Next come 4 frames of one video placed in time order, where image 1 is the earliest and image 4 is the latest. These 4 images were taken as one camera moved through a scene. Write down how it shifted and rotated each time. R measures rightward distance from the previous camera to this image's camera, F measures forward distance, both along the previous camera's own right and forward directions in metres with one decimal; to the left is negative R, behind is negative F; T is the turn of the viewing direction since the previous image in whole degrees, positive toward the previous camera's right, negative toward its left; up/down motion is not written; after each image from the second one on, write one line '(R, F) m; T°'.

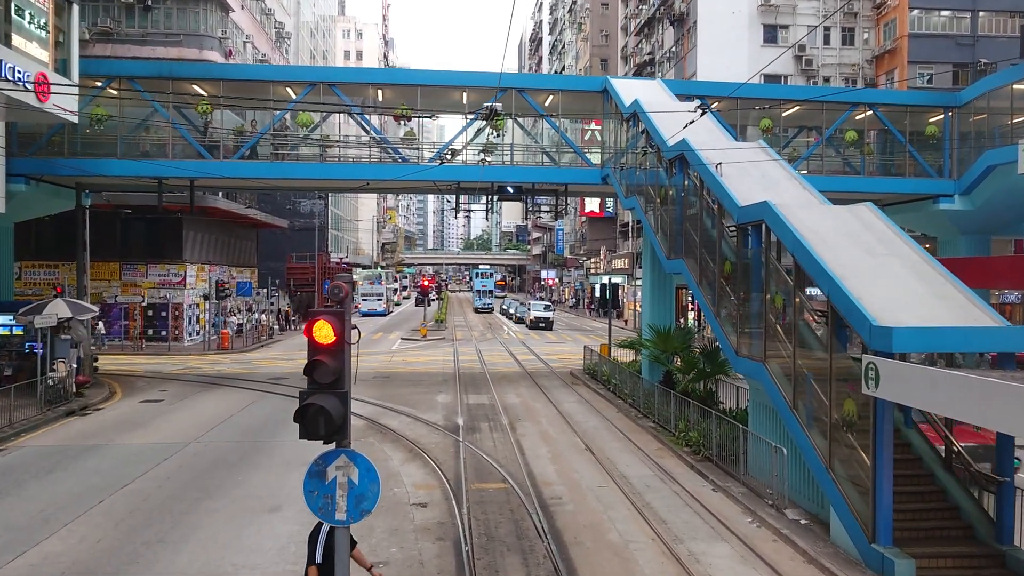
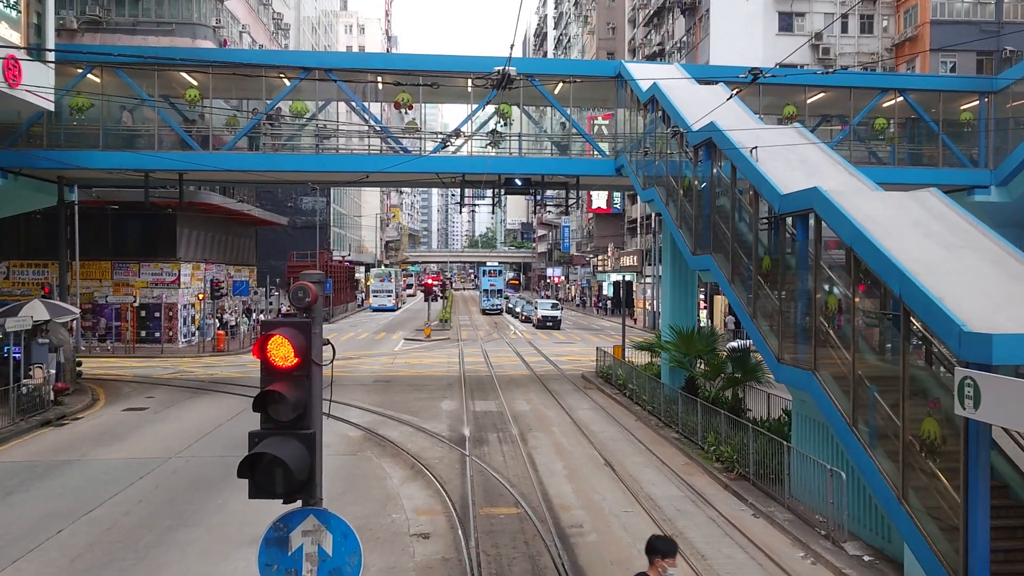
(-0.1, +1.3) m; 0°
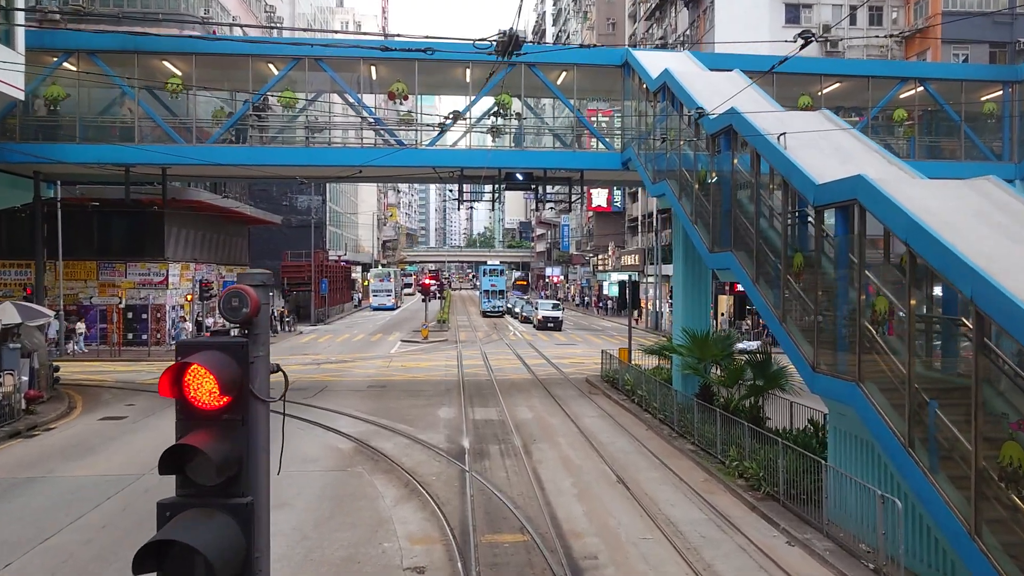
(-0.1, +1.1) m; 0°
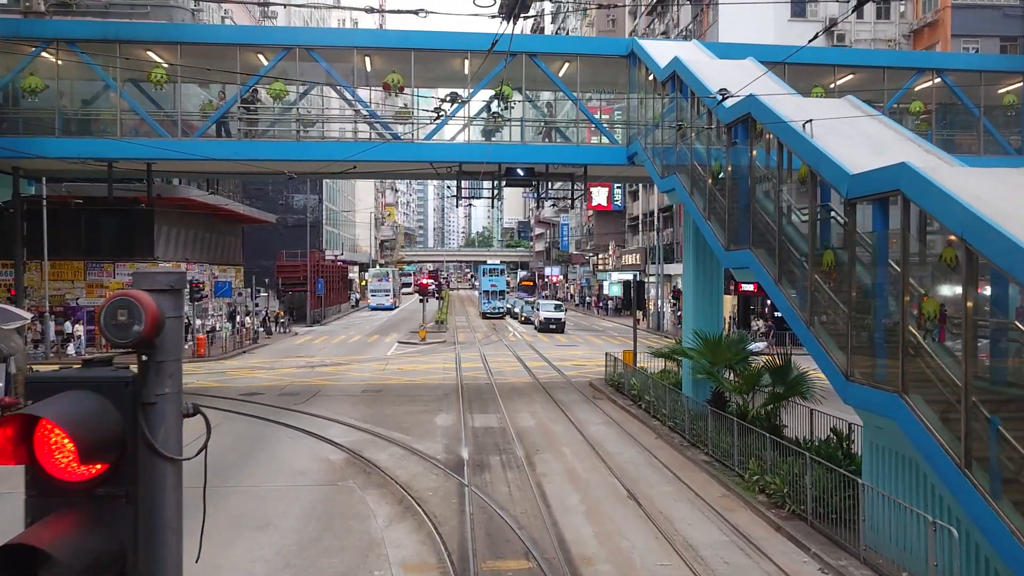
(-0.1, +0.8) m; 0°
